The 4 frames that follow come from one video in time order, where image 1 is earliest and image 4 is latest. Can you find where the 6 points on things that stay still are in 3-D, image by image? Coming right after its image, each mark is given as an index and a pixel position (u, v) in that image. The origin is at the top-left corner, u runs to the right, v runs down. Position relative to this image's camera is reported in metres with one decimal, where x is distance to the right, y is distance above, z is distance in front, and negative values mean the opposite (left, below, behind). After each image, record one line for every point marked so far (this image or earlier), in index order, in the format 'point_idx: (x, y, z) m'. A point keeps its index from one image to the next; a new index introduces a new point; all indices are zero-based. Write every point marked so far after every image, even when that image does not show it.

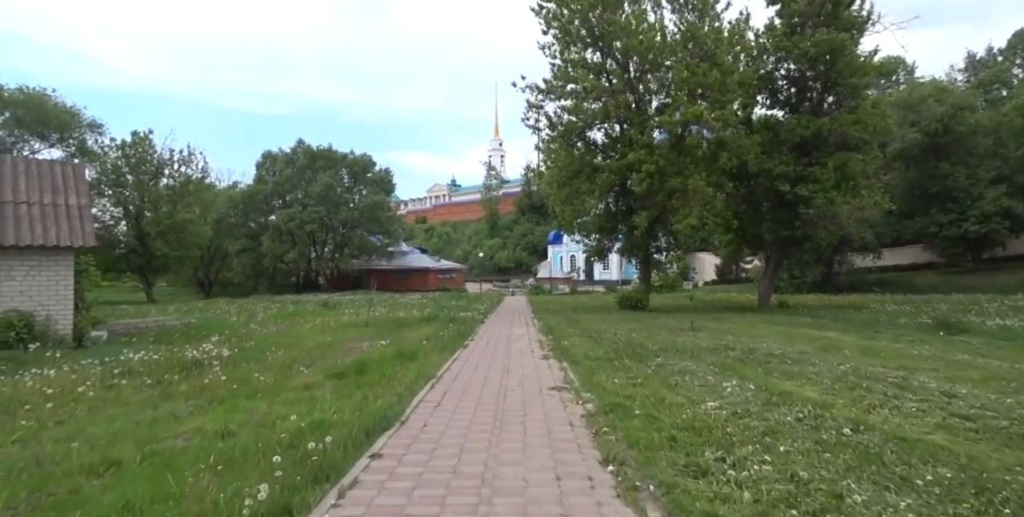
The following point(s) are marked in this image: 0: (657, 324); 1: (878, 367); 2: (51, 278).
0: (+4.6, -2.1, +19.3) m
1: (+5.7, -1.7, +9.5) m
2: (-12.1, -0.5, +15.9) m
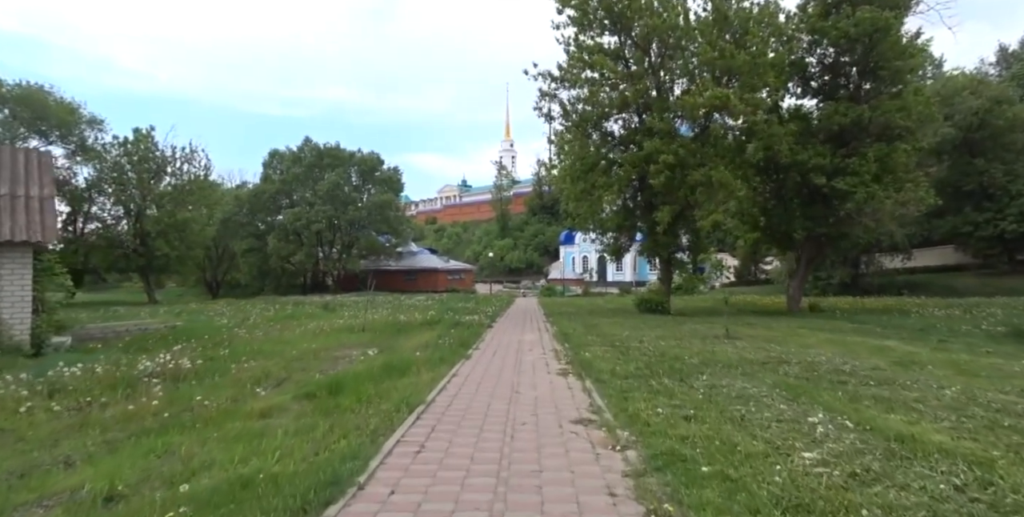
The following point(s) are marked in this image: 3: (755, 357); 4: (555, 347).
0: (+5.0, -2.0, +17.3) m
1: (+5.8, -1.6, +7.4) m
2: (-11.8, -0.4, +14.1) m
3: (+4.4, -1.8, +11.3) m
4: (+1.0, -2.0, +13.4) m
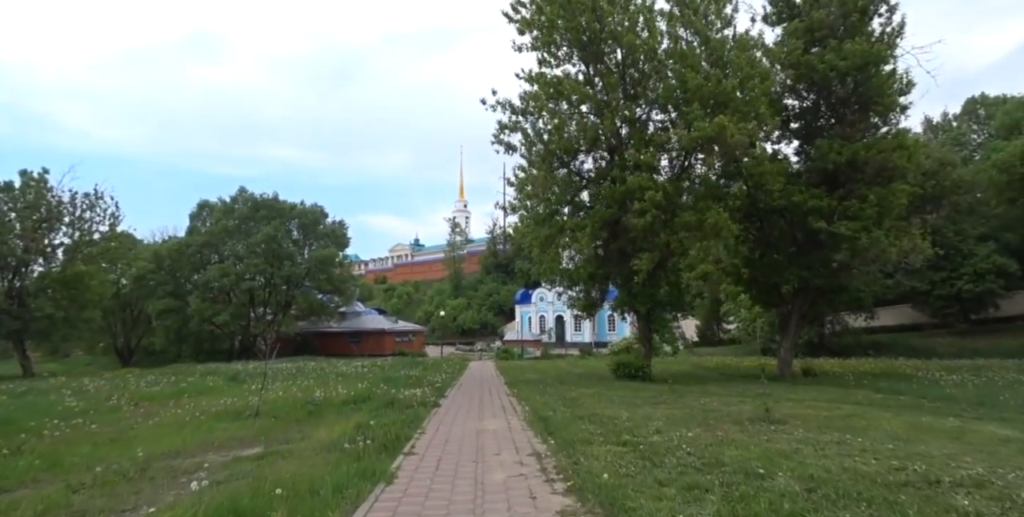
0: (+4.0, -3.2, +12.8) m
1: (+5.6, -1.8, +3.2) m
2: (-12.5, -1.2, +8.6) m
3: (+3.9, -2.3, +6.9) m
4: (+0.3, -2.7, +8.7) m
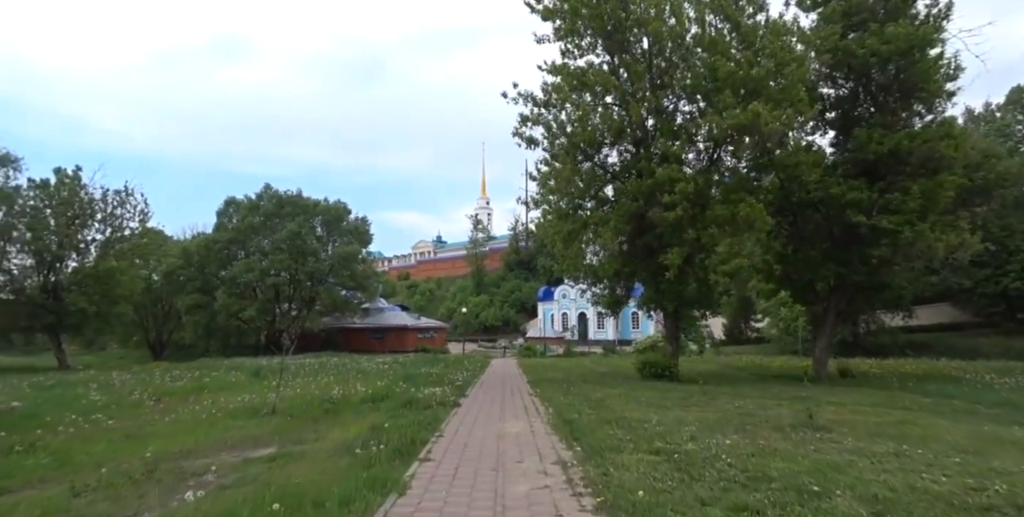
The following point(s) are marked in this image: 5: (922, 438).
0: (+4.5, -3.1, +12.1) m
1: (+5.7, -1.7, +2.3) m
2: (-12.2, -1.1, +8.4) m
3: (+4.2, -2.2, +6.1) m
4: (+0.6, -2.6, +8.1) m
5: (+6.2, -2.7, +9.2) m
